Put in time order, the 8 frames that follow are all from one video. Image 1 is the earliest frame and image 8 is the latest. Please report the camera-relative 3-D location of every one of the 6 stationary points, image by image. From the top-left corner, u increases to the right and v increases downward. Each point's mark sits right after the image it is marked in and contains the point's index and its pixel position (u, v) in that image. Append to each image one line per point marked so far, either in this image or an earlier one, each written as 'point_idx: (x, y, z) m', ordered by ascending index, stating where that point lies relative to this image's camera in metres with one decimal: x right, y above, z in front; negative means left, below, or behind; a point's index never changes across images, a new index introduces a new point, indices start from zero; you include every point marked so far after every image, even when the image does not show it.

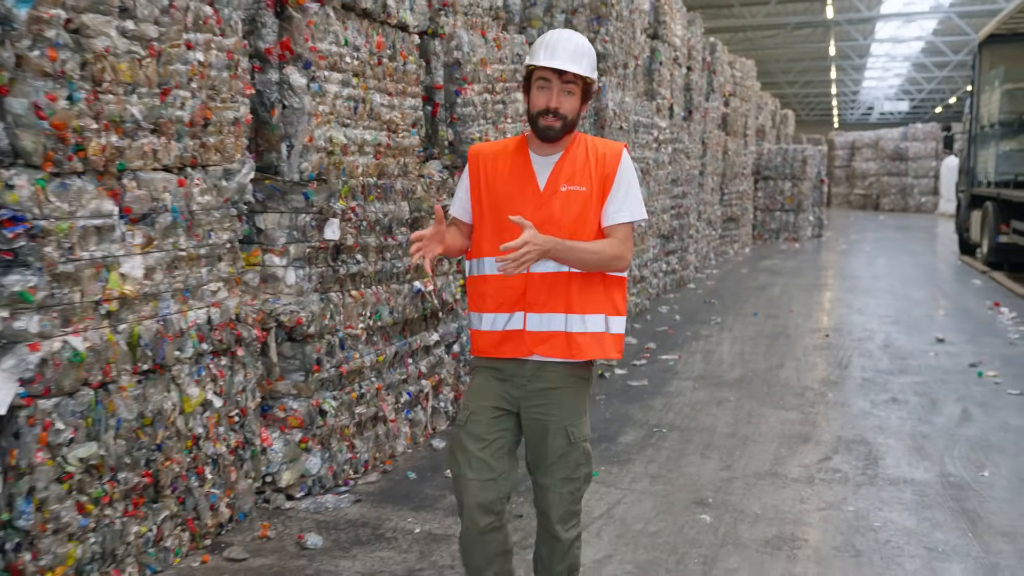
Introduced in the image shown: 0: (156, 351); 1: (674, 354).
0: (-1.1, -0.2, +3.1) m
1: (+1.2, -0.5, +7.2) m
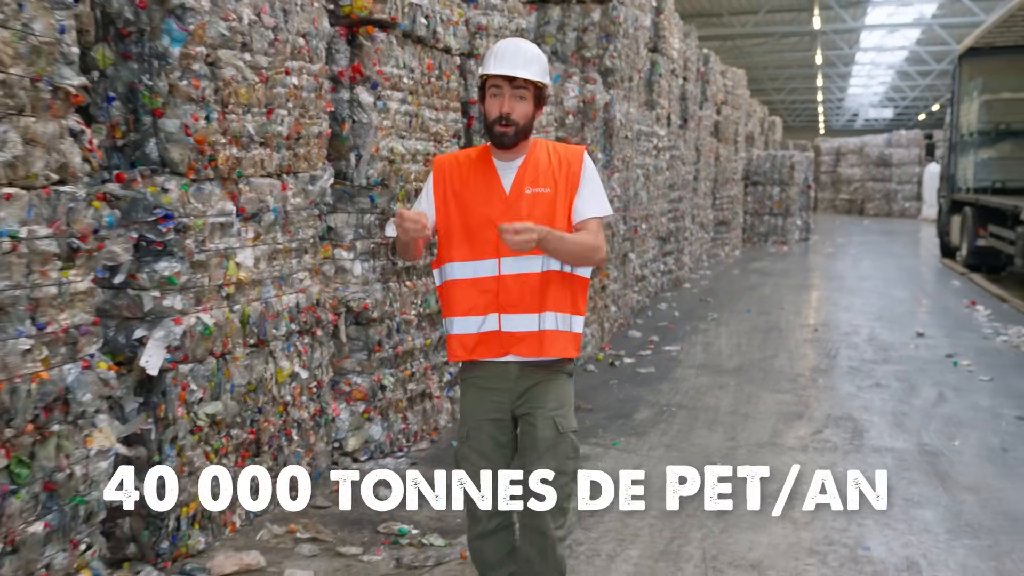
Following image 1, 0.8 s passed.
0: (-1.0, -0.2, +3.7) m
1: (+1.3, -0.5, +7.8) m
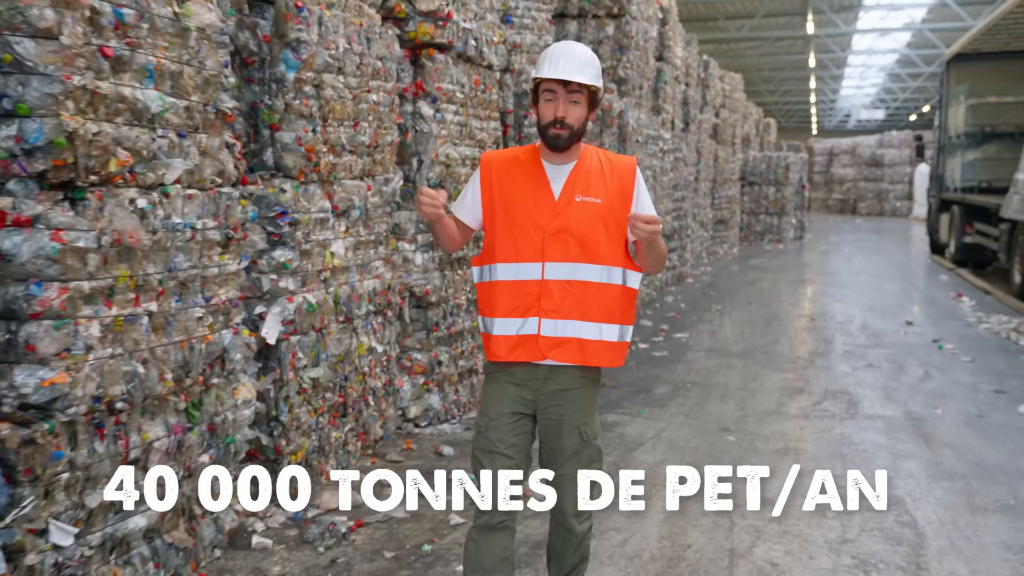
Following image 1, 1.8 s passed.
0: (-0.7, -0.1, +4.4) m
1: (+1.5, -0.4, +8.5) m
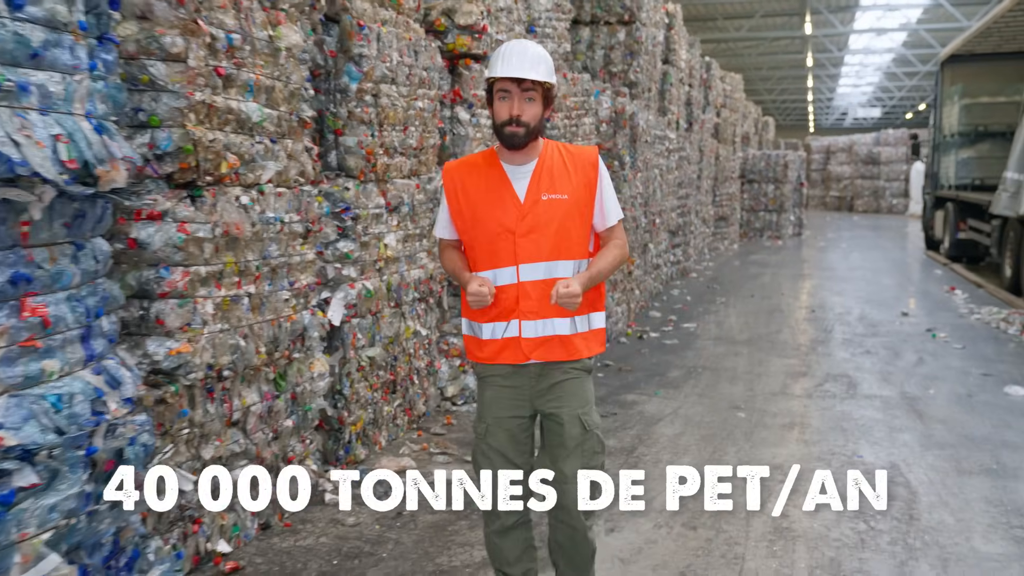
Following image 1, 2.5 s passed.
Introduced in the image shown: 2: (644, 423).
0: (-0.6, 0.0, +4.8) m
1: (+1.7, -0.3, +9.0) m
2: (+0.7, -0.7, +5.3) m
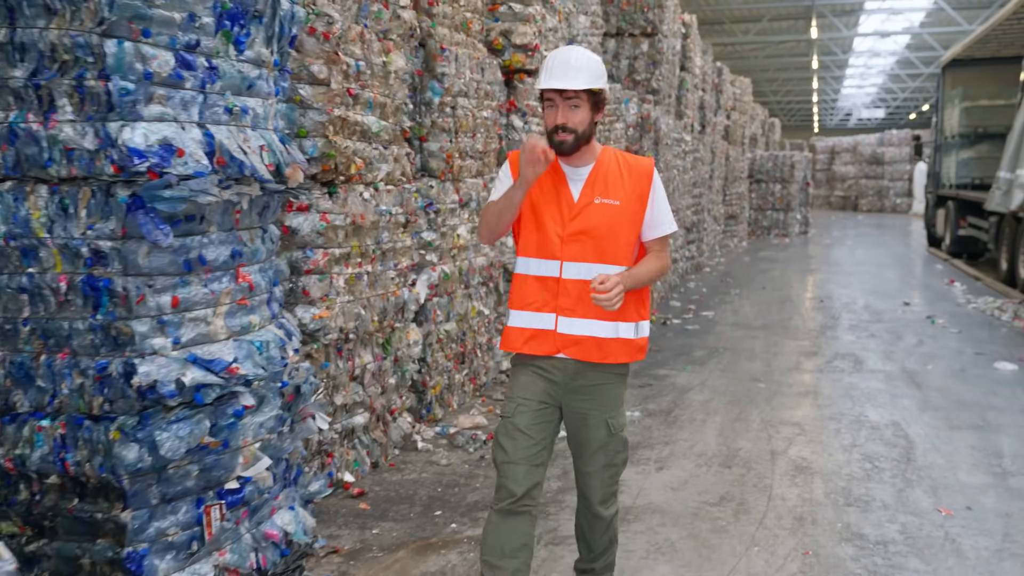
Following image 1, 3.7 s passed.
0: (-0.3, +0.1, +5.6) m
1: (+2.0, -0.2, +9.7) m
2: (+1.0, -0.6, +6.0) m
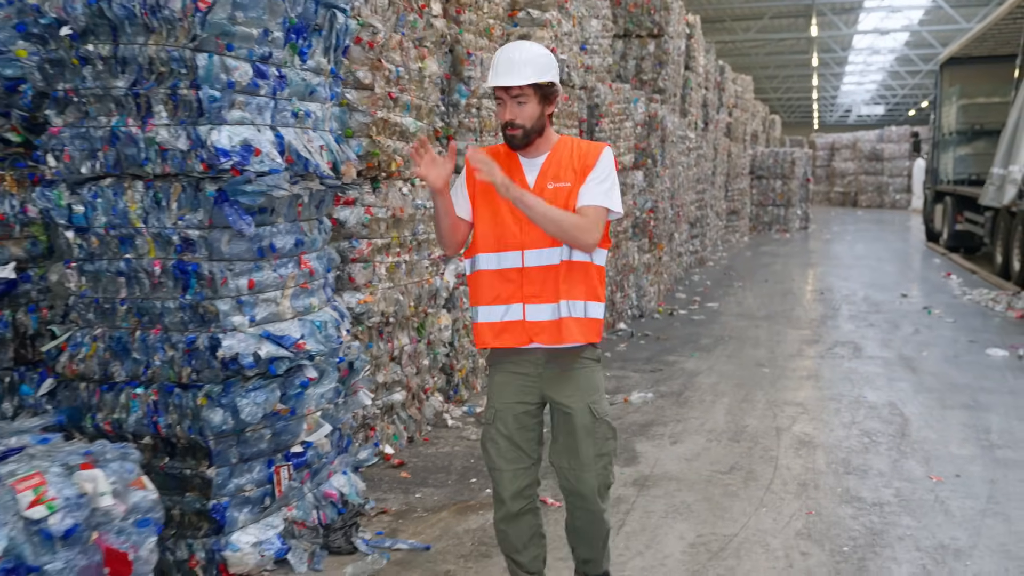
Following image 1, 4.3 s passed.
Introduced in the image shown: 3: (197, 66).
0: (-0.1, +0.1, +6.0) m
1: (+2.1, -0.2, +10.1) m
2: (+1.2, -0.6, +6.4) m
3: (-0.9, +0.7, +2.9) m
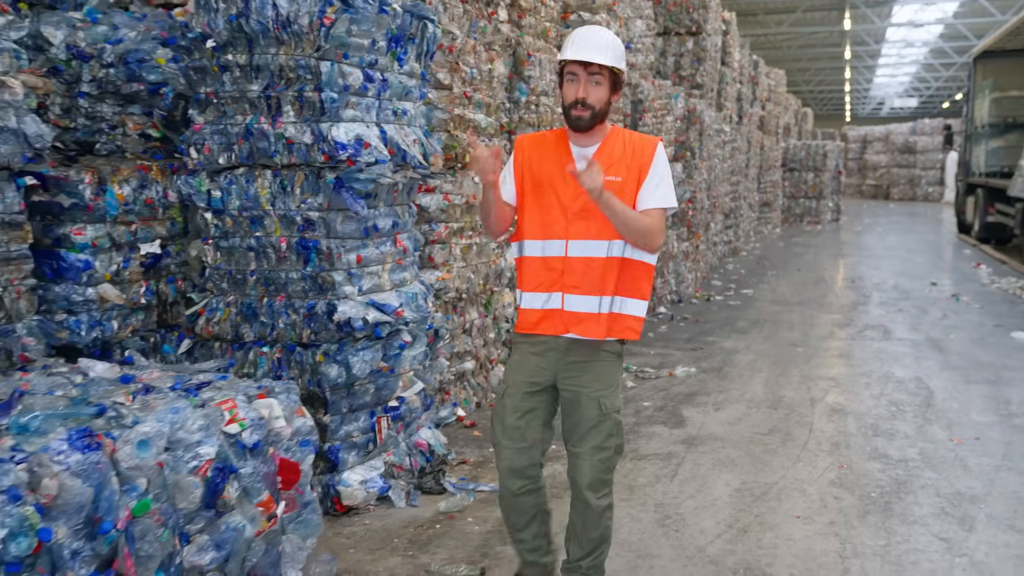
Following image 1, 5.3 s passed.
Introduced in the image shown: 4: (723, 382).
0: (+0.2, +0.2, +6.5) m
1: (+2.6, 0.0, +10.5) m
2: (+1.5, -0.5, +6.9) m
3: (-0.7, +0.8, +3.4) m
4: (+1.3, -0.6, +5.9) m
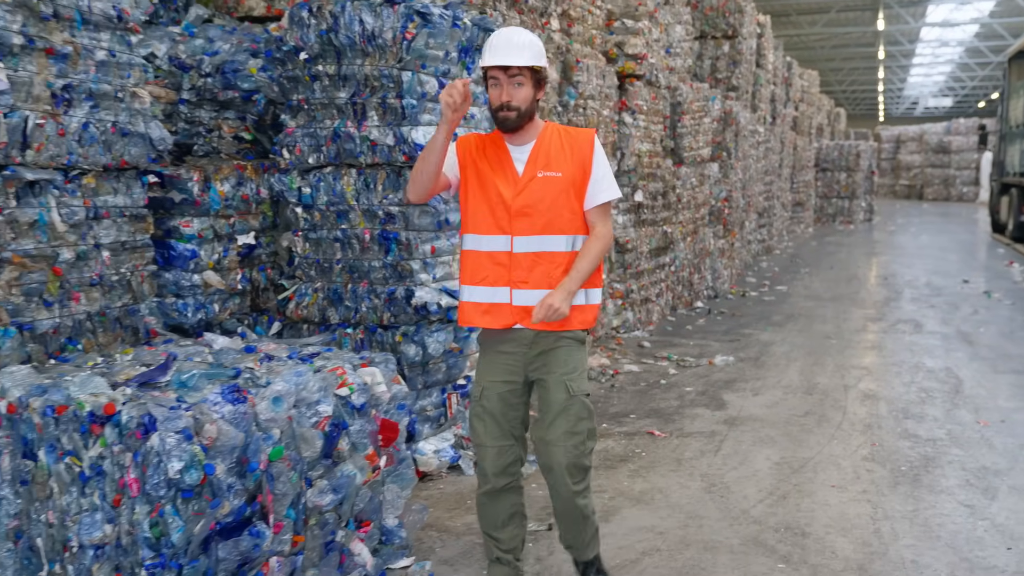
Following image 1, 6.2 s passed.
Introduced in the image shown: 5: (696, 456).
0: (+0.5, +0.3, +6.8) m
1: (+3.1, 0.0, +10.8) m
2: (+1.9, -0.4, +7.2) m
3: (-0.4, +0.8, +3.8) m
4: (+1.6, -0.5, +6.2) m
5: (+0.8, -0.8, +4.3) m
